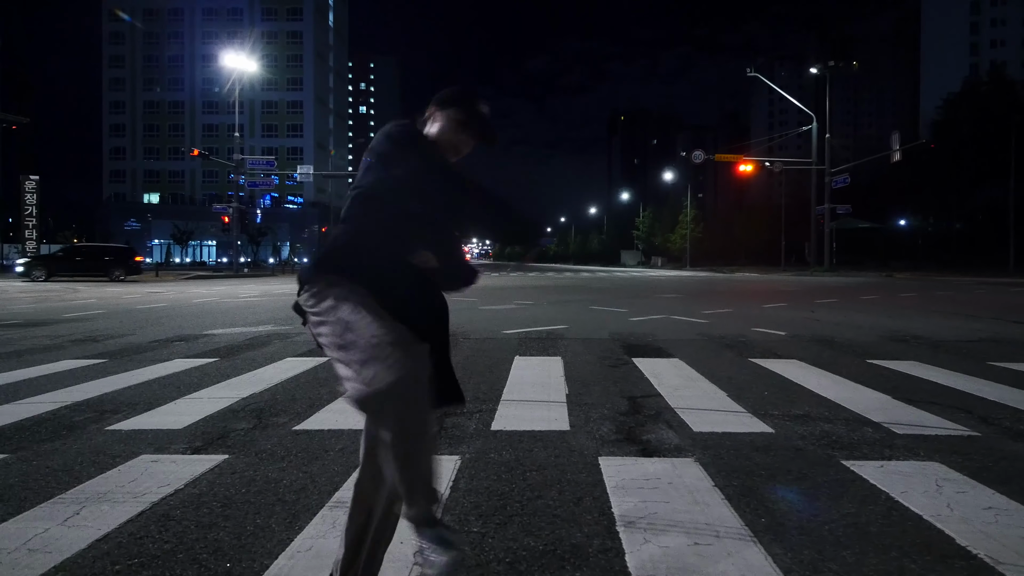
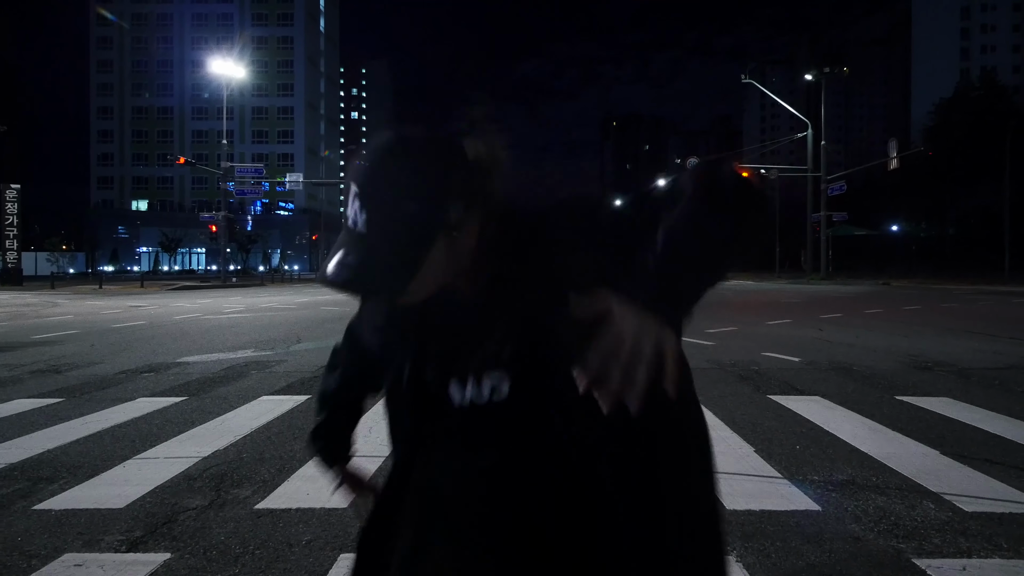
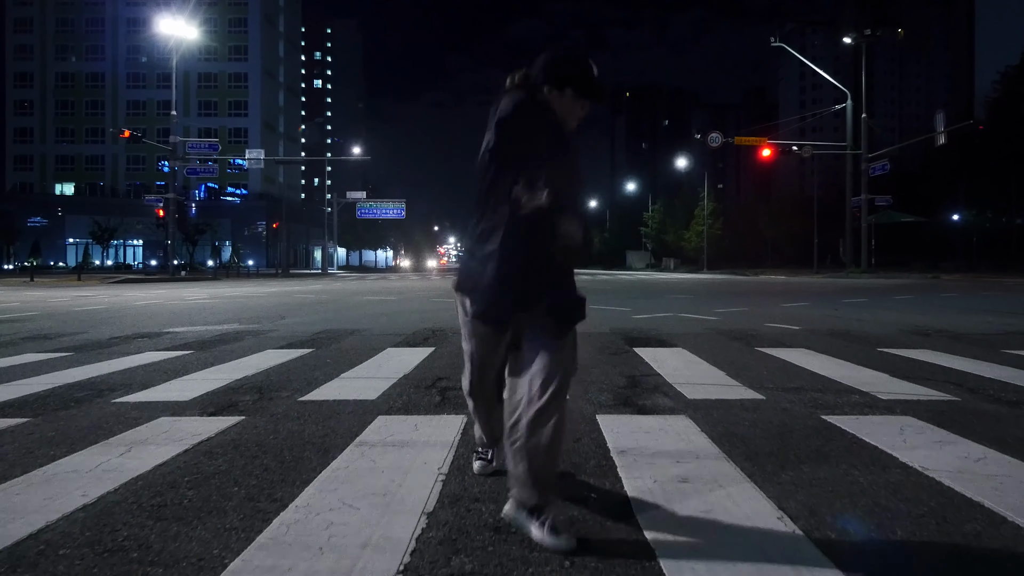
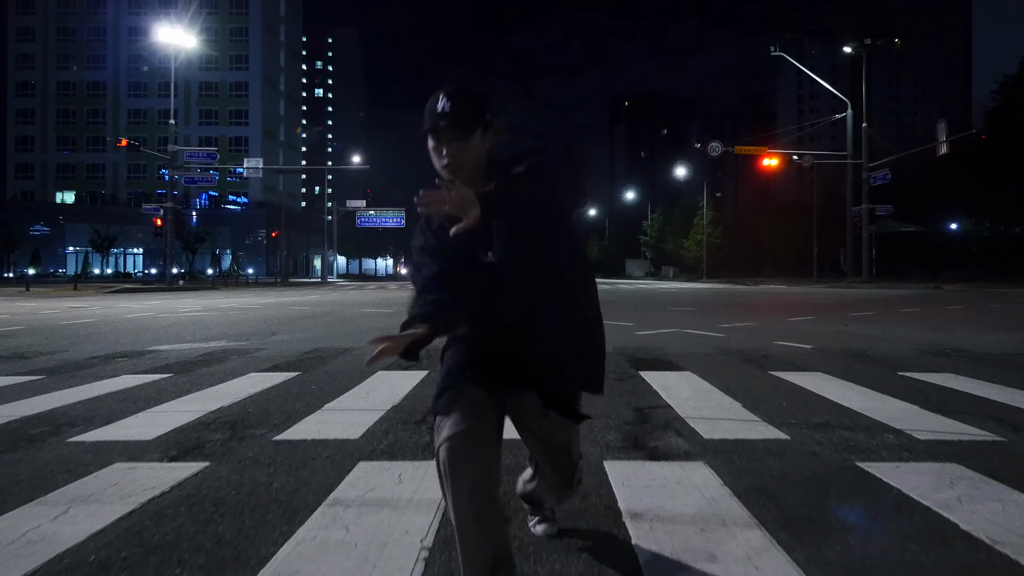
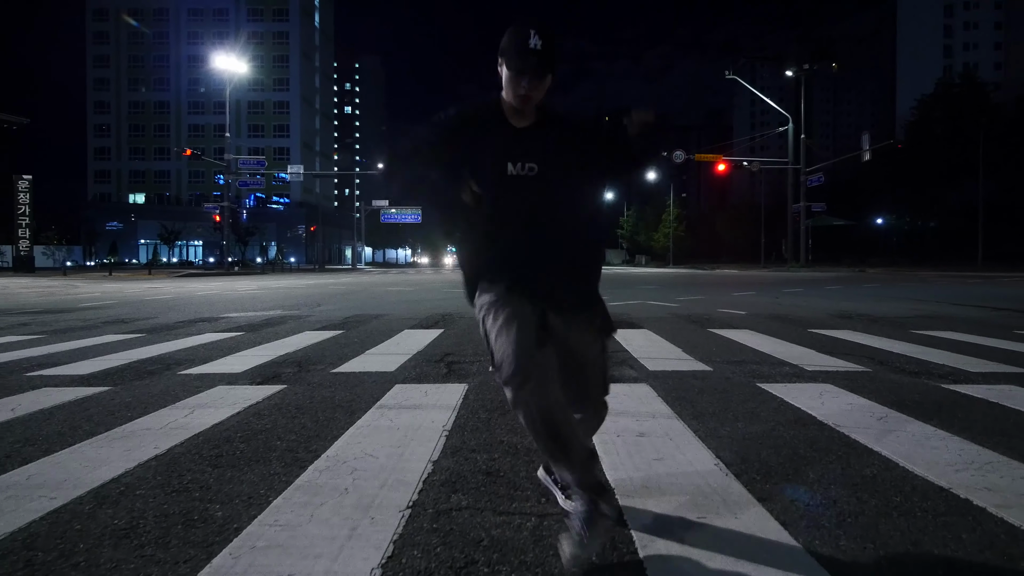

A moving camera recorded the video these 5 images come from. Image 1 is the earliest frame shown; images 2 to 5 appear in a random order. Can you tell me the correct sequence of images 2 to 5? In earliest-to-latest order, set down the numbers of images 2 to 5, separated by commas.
2, 4, 3, 5
